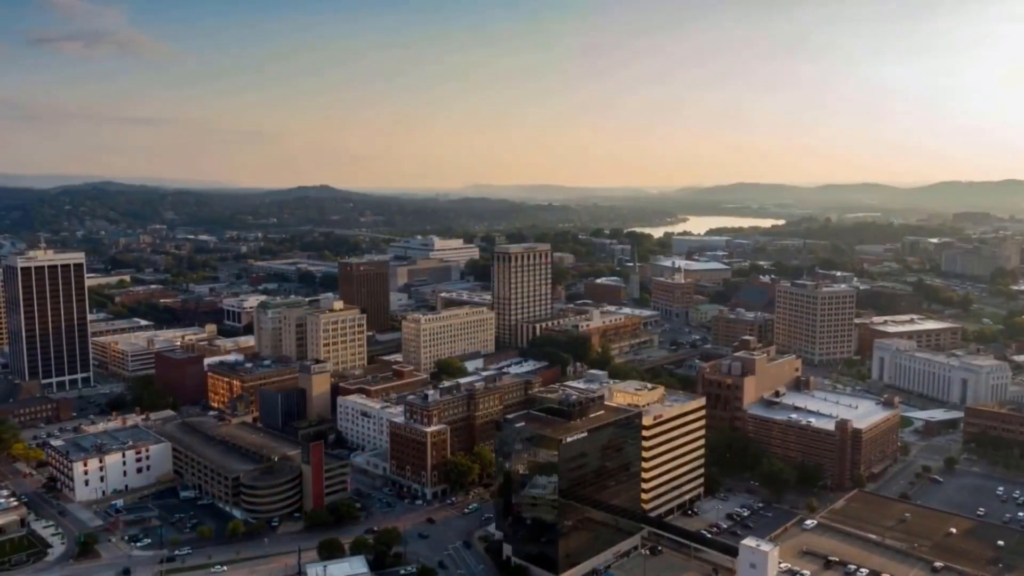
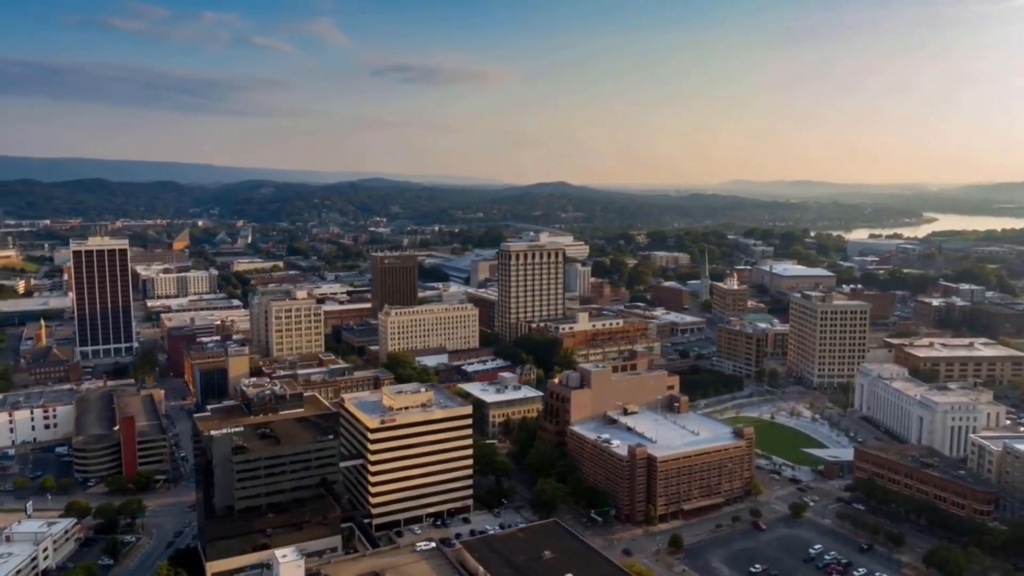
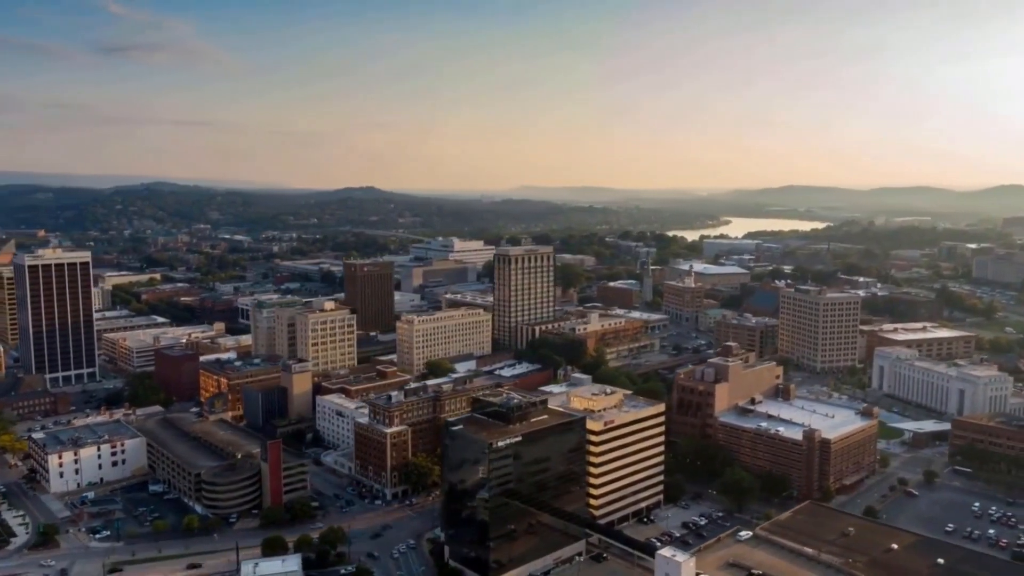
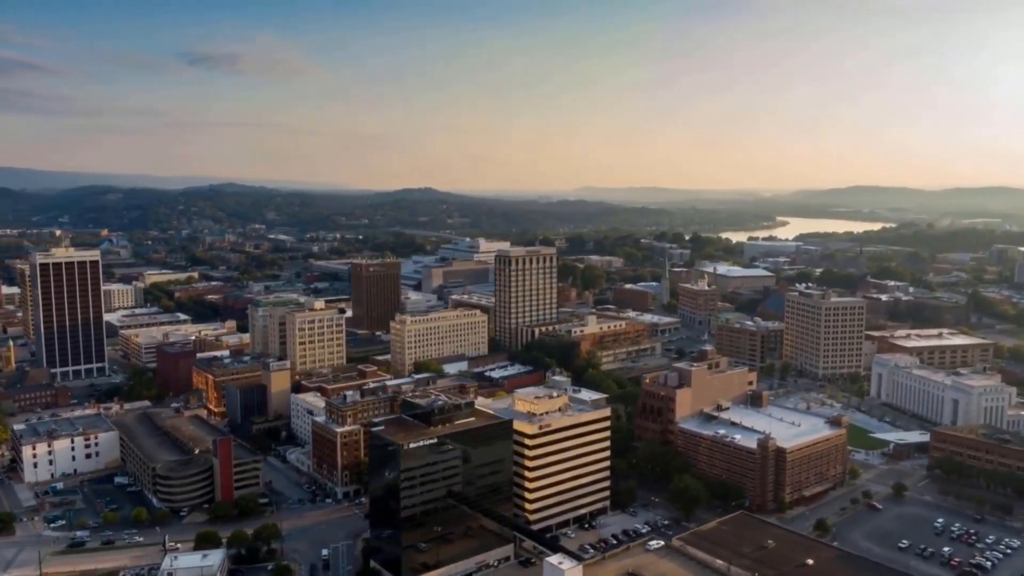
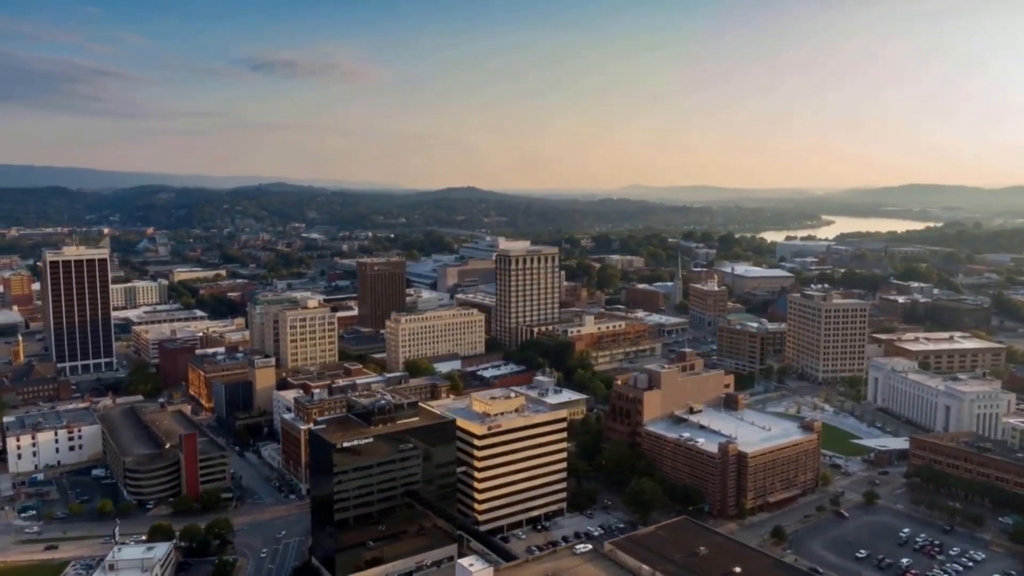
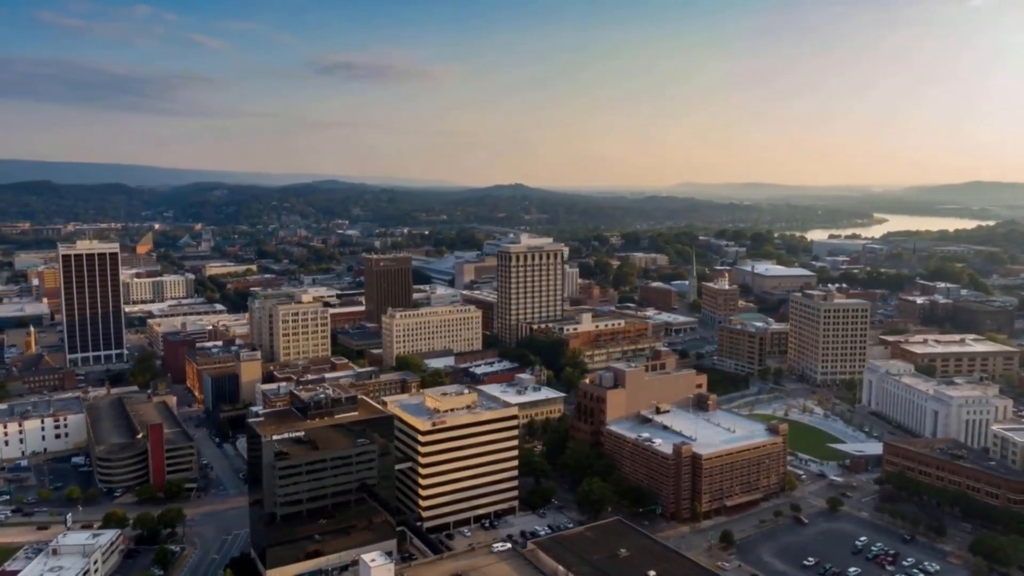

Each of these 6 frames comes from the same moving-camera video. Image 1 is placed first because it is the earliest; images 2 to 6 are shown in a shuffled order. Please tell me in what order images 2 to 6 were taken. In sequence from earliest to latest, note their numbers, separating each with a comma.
3, 4, 5, 6, 2
